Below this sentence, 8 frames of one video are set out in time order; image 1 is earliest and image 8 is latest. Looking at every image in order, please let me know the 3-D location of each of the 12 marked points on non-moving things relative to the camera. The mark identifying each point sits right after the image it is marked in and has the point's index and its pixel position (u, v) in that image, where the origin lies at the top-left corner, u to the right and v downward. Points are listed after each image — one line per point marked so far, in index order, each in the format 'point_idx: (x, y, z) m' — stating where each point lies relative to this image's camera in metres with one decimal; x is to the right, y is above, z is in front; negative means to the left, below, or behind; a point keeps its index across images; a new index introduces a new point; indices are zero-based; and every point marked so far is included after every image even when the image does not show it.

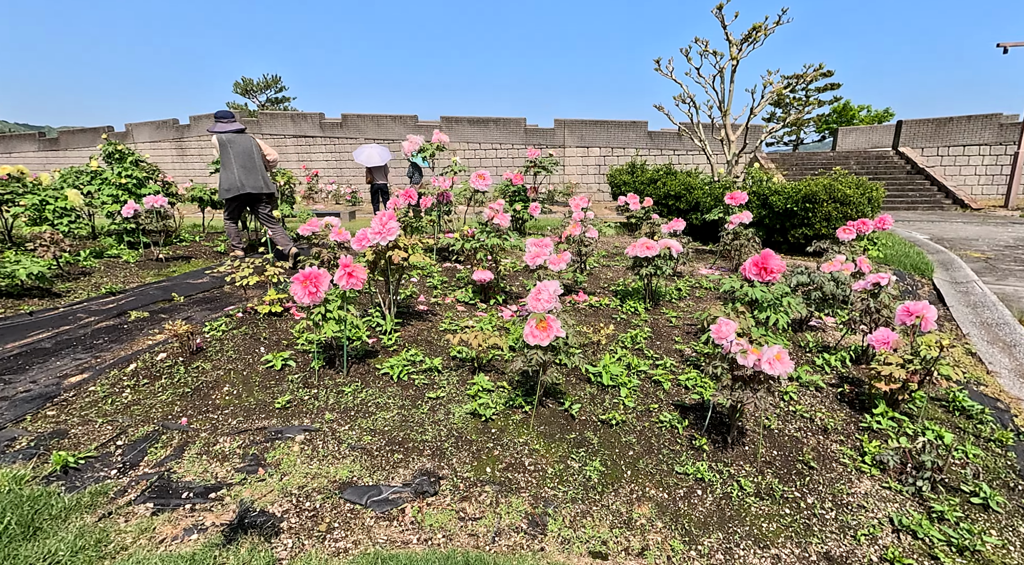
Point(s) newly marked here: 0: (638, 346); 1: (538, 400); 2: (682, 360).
0: (+1.2, -0.6, +5.7) m
1: (+0.2, -0.8, +4.4) m
2: (+1.5, -0.7, +5.4) m
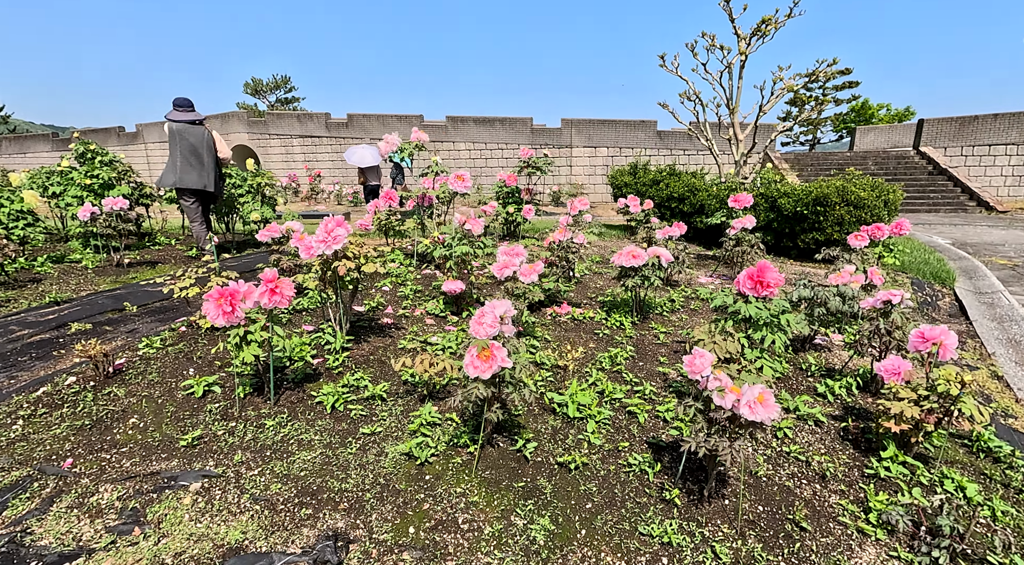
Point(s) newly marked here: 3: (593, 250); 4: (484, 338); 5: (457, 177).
0: (+0.9, -0.7, +5.1) m
1: (-0.2, -1.0, +3.8) m
2: (+1.2, -0.8, +4.8) m
3: (+1.2, +0.5, +9.2) m
4: (-0.2, -0.3, +3.5) m
5: (-0.6, +1.3, +7.3) m
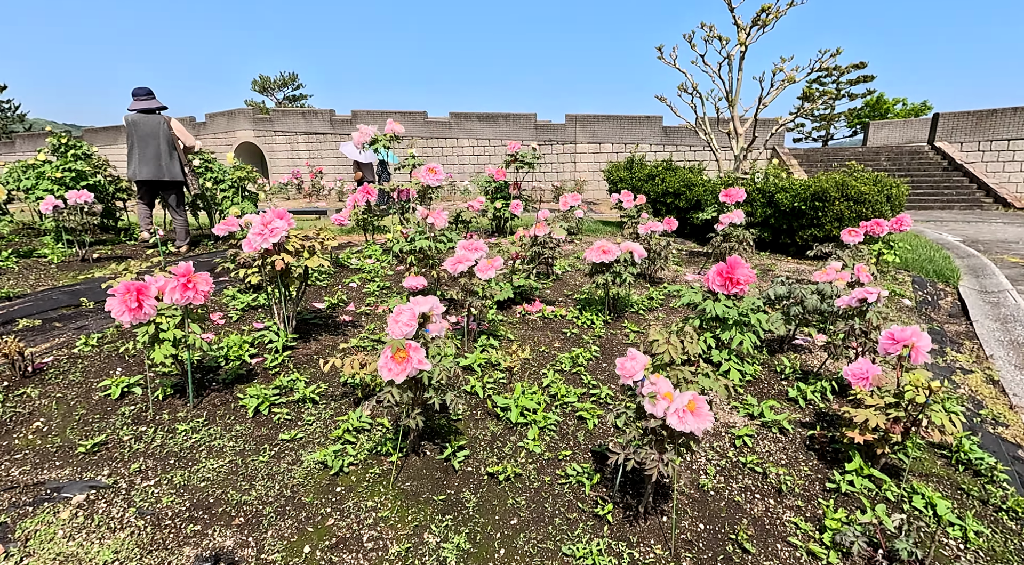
0: (+0.5, -0.7, +4.8) m
1: (-0.6, -0.9, +3.5) m
2: (+0.8, -0.8, +4.5) m
3: (+0.9, +0.5, +8.8) m
4: (-0.6, -0.3, +3.2) m
5: (-1.0, +1.3, +7.0) m
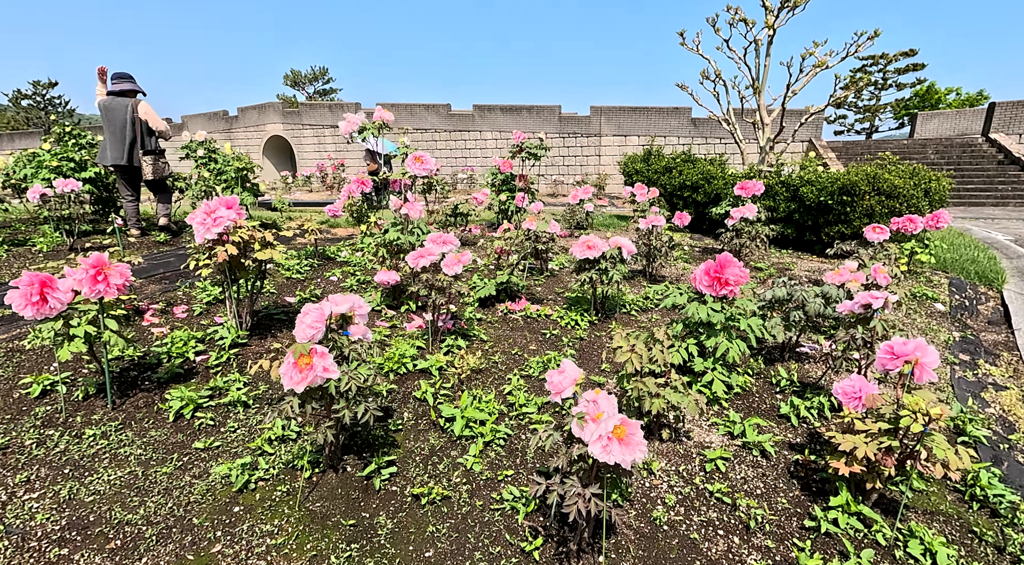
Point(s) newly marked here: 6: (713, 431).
0: (+0.2, -0.7, +4.3) m
1: (-0.9, -0.9, +3.1) m
2: (+0.5, -0.8, +4.0) m
3: (+0.9, +0.6, +8.3) m
4: (-0.9, -0.3, +2.8) m
5: (-1.1, +1.3, +6.6) m
6: (+1.2, -0.9, +3.6) m
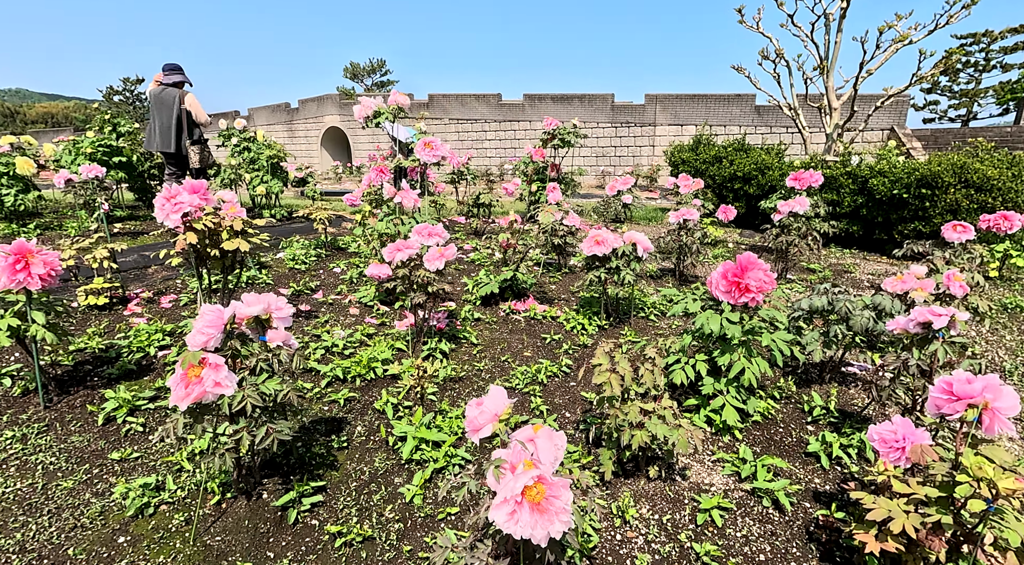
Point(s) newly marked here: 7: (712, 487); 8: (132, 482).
0: (+0.1, -0.7, +3.8) m
1: (-1.2, -0.9, +2.7) m
2: (+0.4, -0.8, +3.4) m
3: (+1.3, +0.6, +7.7) m
4: (-1.2, -0.2, +2.3) m
5: (-0.9, +1.4, +6.2) m
6: (+1.0, -0.9, +2.9) m
7: (+0.9, -0.9, +2.8) m
8: (-1.7, -0.9, +2.7) m
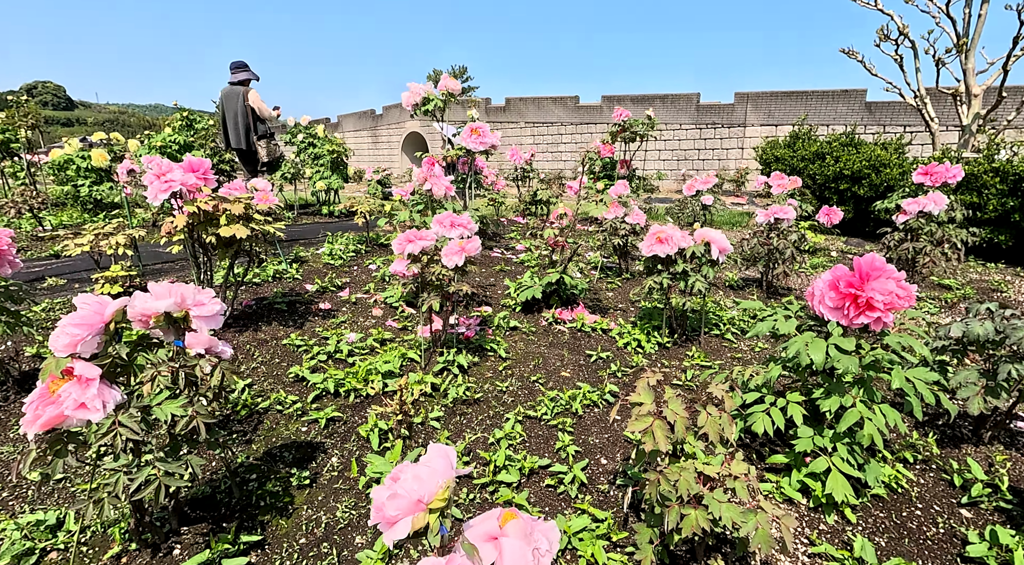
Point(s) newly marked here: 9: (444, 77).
0: (+0.2, -0.7, +2.9) m
1: (-1.2, -0.8, +2.0) m
2: (+0.5, -0.8, +2.6) m
3: (+1.9, +0.5, +6.7) m
4: (-1.2, -0.2, +1.7) m
5: (-0.4, +1.4, +5.5) m
6: (+1.0, -0.9, +2.0) m
7: (+0.9, -1.0, +1.9) m
8: (-1.7, -0.8, +2.1) m
9: (-0.7, +2.1, +6.1) m
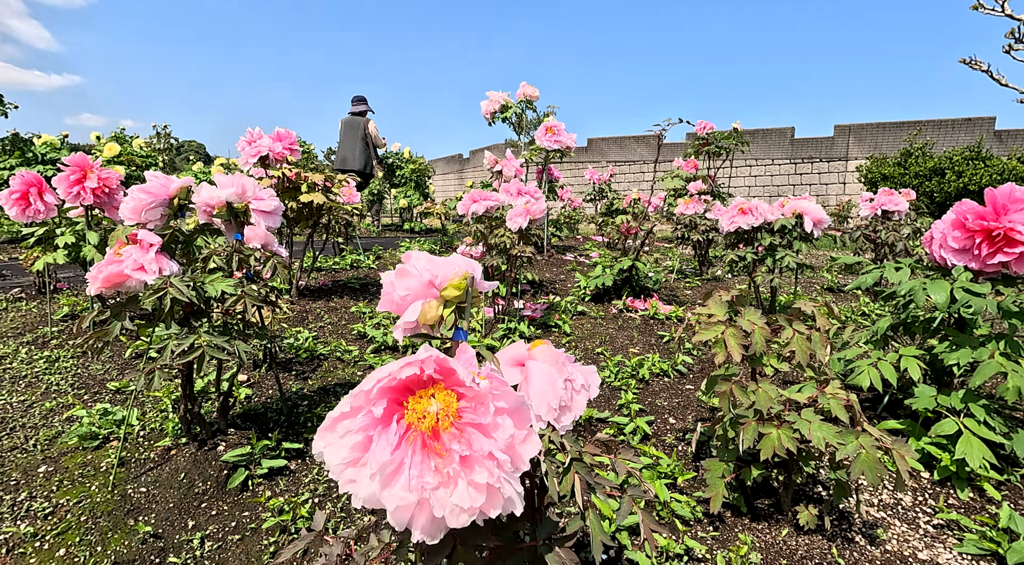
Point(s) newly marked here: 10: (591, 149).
0: (+0.5, -0.5, +2.8) m
1: (-1.0, -0.5, +2.0) m
2: (+0.7, -0.6, +2.4) m
3: (+2.7, +0.3, +6.3) m
4: (-1.1, +0.2, +1.8) m
5: (+0.3, +1.4, +5.5) m
6: (+1.1, -0.7, +1.7) m
7: (+1.0, -0.7, +1.6) m
8: (-1.5, -0.5, +2.2) m
9: (+0.1, +2.0, +6.2) m
10: (+1.5, +2.4, +11.1) m
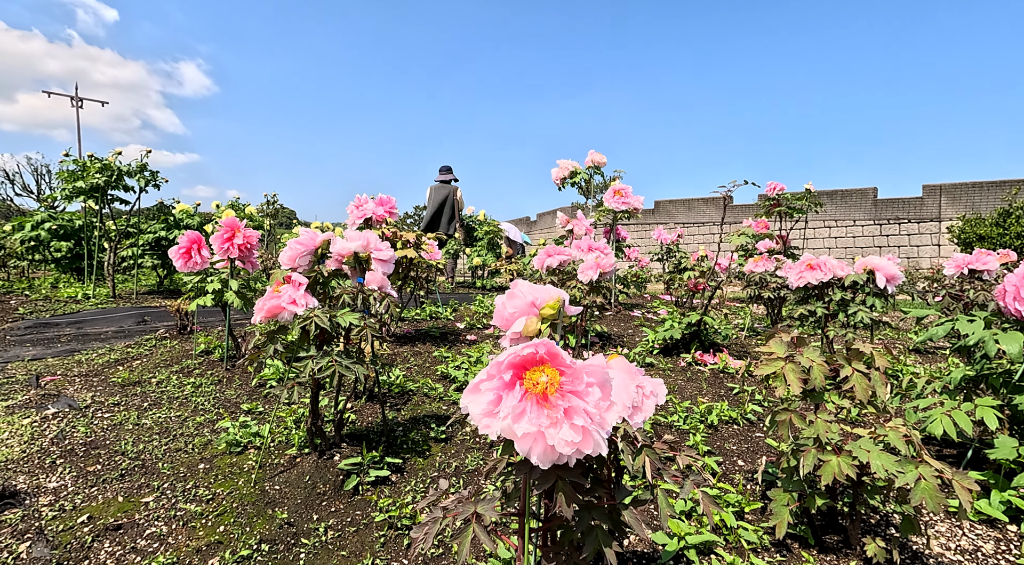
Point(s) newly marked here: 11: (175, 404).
0: (+0.9, -0.7, +2.9) m
1: (-0.7, -0.6, +2.4) m
2: (+1.0, -0.8, +2.5) m
3: (+3.4, -0.3, +6.3) m
4: (-0.8, +0.1, +2.2) m
5: (+1.0, +0.9, +5.9) m
6: (+1.3, -0.8, +1.8) m
7: (+1.2, -0.8, +1.7) m
8: (-1.2, -0.6, +2.6) m
9: (+0.9, +1.5, +6.6) m
10: (+2.8, +1.3, +11.4) m
11: (-1.5, -0.6, +2.8) m
